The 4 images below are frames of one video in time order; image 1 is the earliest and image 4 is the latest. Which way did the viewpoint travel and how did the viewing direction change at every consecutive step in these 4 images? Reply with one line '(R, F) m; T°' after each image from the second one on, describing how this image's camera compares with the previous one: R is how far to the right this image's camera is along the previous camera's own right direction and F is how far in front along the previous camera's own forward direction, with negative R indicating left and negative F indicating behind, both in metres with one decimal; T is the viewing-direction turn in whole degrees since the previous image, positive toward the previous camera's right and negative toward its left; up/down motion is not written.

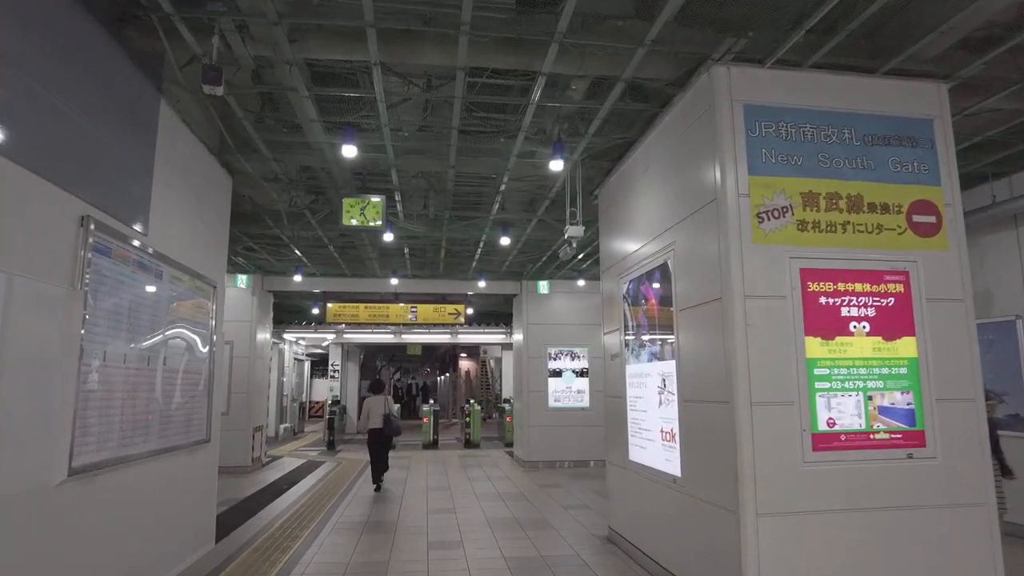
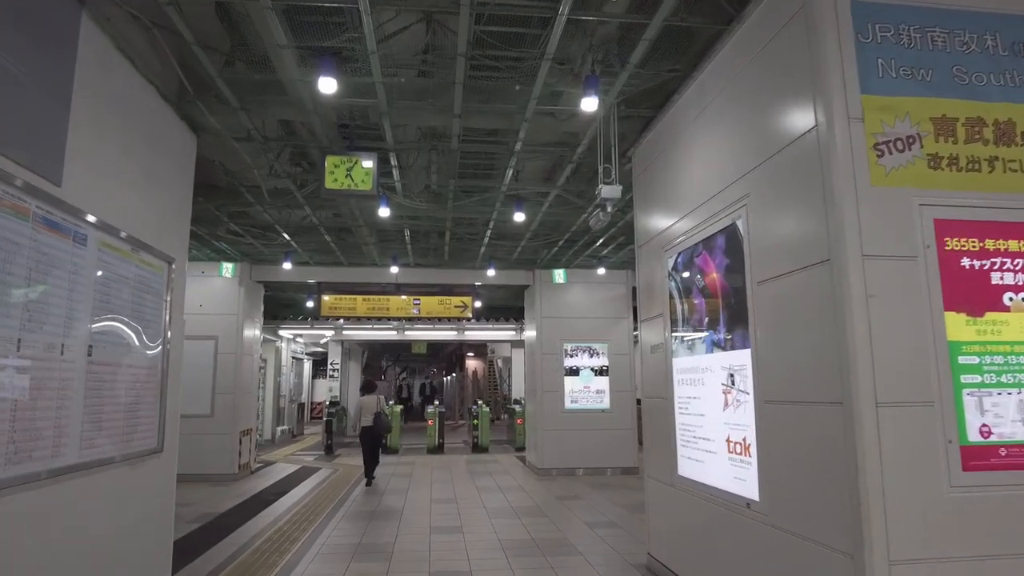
(-0.1, +1.1) m; -1°
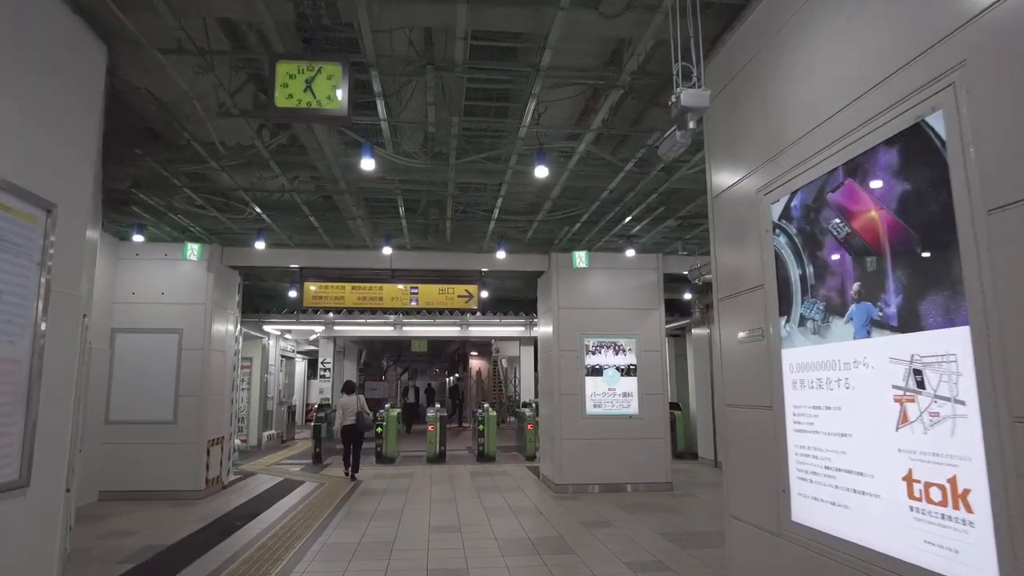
(-0.1, +1.5) m; 0°
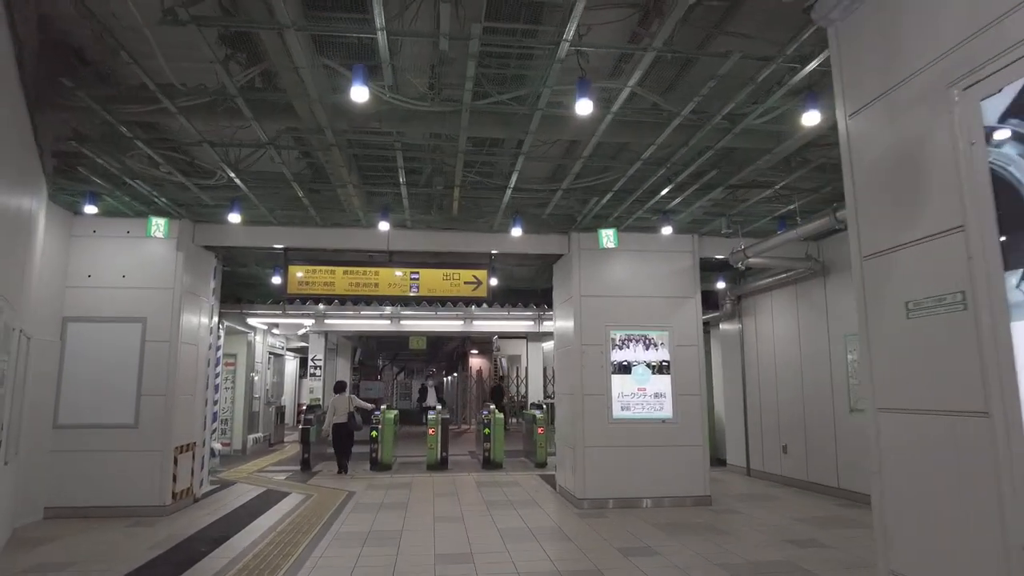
(-0.2, +1.2) m; 0°
